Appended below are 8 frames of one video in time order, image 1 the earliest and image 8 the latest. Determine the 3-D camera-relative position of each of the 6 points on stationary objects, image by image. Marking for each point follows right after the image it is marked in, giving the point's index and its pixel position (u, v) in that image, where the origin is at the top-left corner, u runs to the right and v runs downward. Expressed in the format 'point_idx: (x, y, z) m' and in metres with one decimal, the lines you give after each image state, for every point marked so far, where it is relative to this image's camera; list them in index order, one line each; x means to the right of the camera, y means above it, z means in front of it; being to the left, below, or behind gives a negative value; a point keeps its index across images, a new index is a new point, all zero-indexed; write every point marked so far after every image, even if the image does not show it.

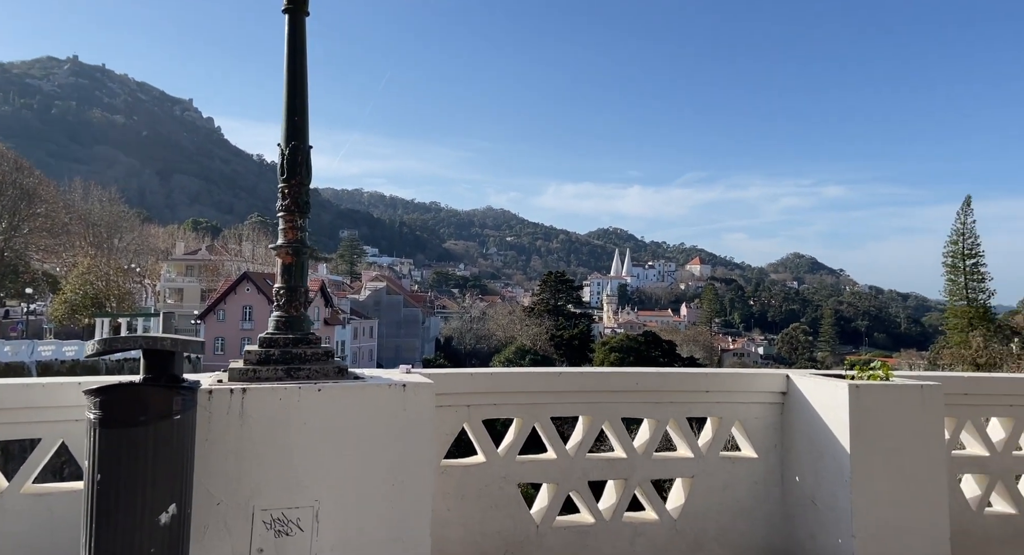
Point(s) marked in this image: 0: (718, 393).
0: (+1.0, -0.6, +4.1) m
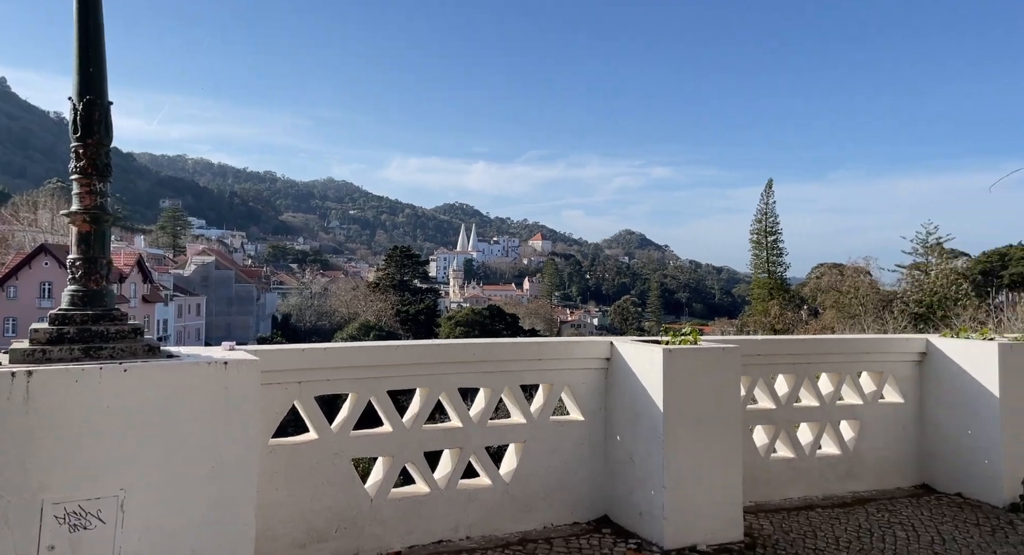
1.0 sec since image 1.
0: (+0.2, -0.4, +4.2) m
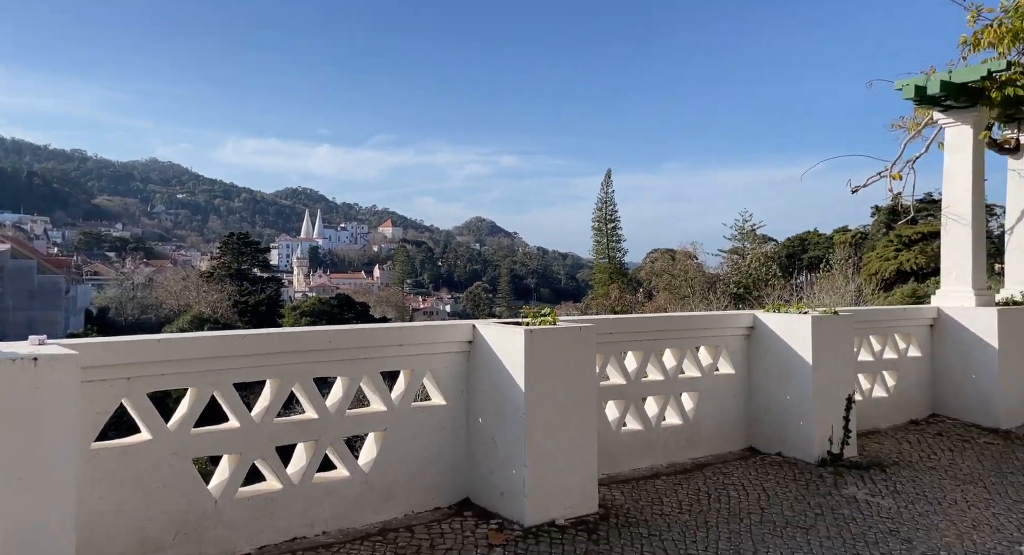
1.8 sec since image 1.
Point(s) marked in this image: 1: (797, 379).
0: (-0.6, -0.4, +4.2) m
1: (+2.1, -0.7, +5.8) m
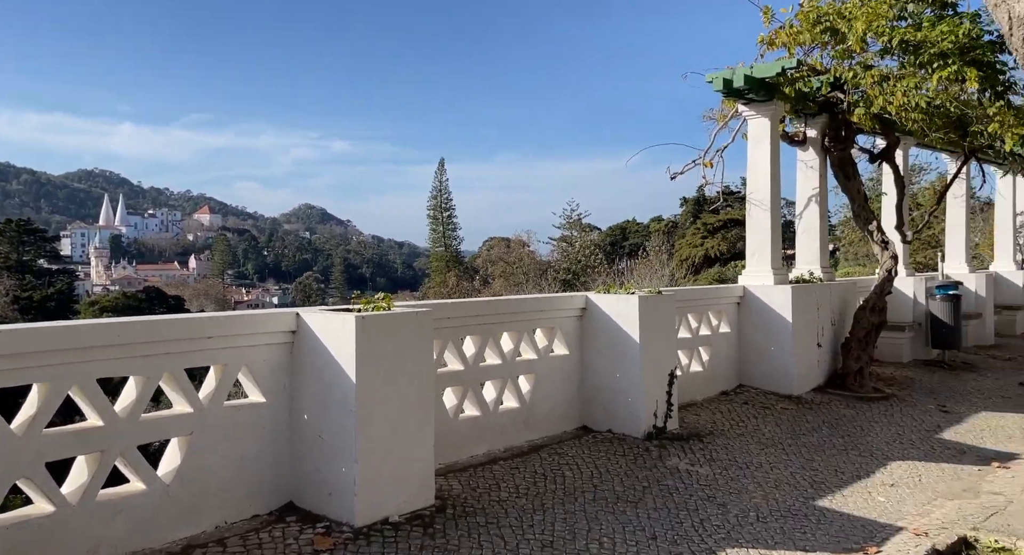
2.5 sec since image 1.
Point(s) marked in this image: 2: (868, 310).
0: (-1.4, -0.3, +3.9) m
1: (+0.9, -0.6, +6.0) m
2: (+4.0, -0.4, +9.0) m
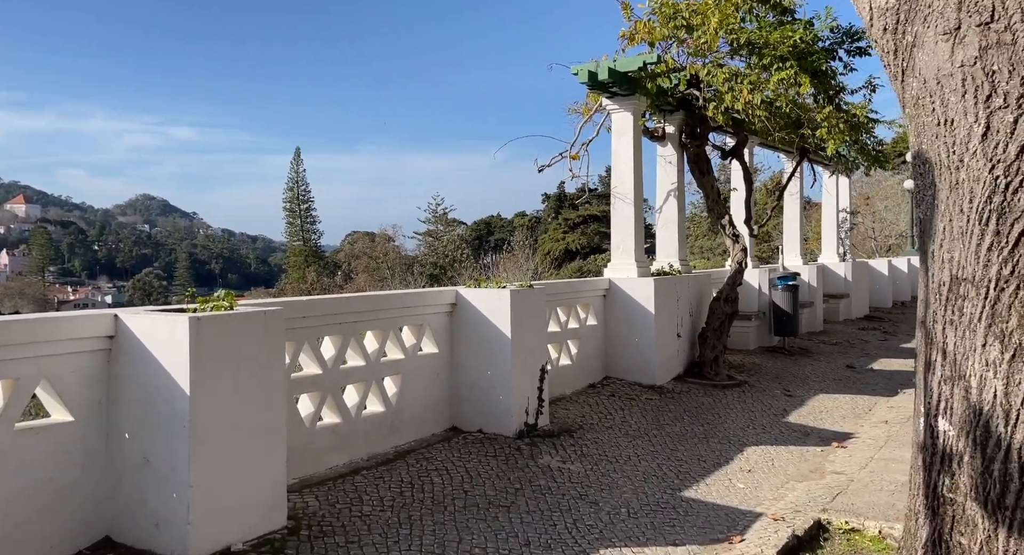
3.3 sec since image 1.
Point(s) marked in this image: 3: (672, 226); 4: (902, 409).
0: (-2.0, -0.3, +3.3) m
1: (-0.1, -0.6, +5.8) m
2: (+2.5, -0.3, +9.3) m
3: (+2.1, +0.6, +10.1) m
4: (+4.4, -1.5, +9.0) m
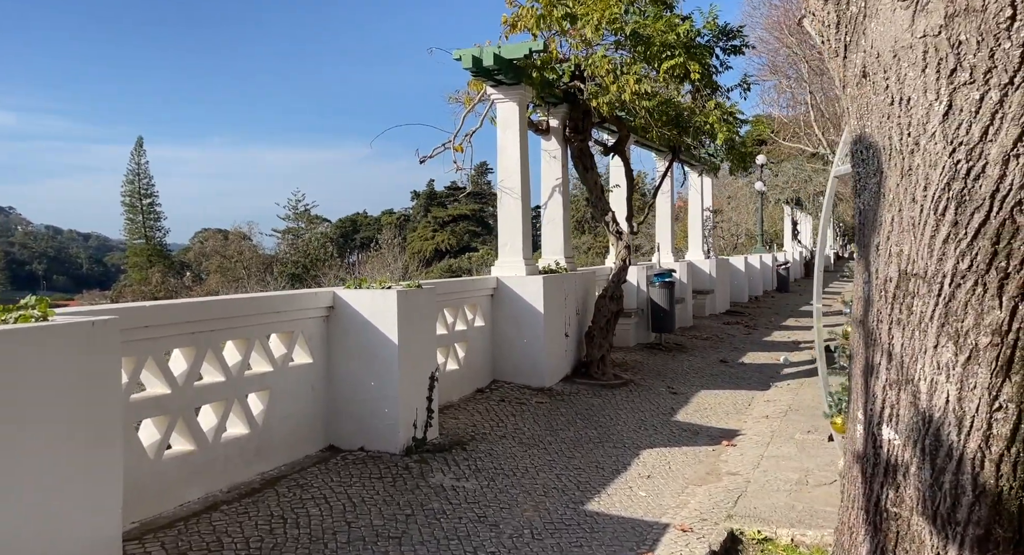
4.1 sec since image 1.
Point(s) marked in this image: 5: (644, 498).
0: (-2.3, -0.3, +2.5) m
1: (-0.9, -0.5, +5.2) m
2: (+1.1, -0.2, +9.0) m
3: (+0.5, +0.7, +9.8) m
4: (+3.0, -1.4, +9.1) m
5: (+0.9, -1.5, +5.5) m
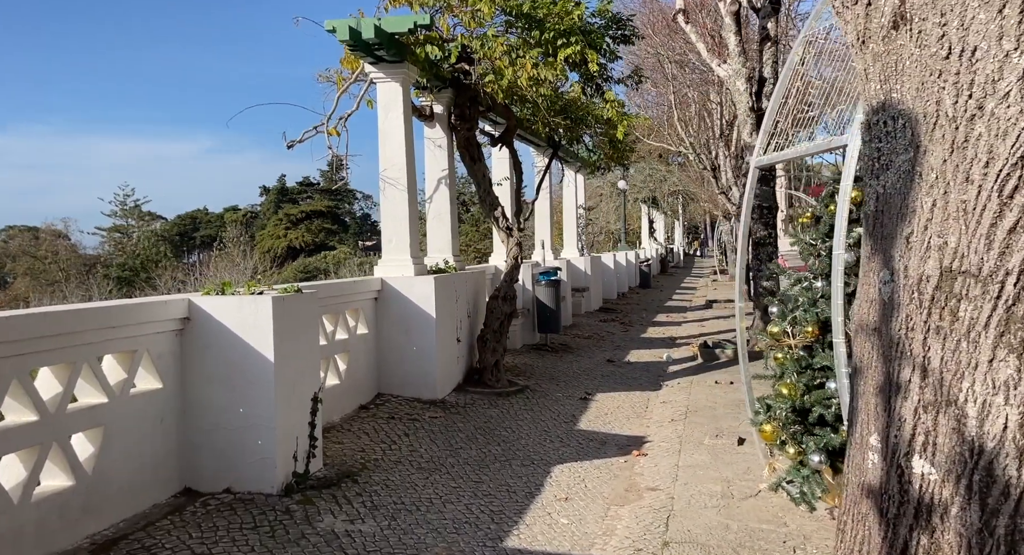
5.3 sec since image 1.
0: (-2.3, -0.3, +1.3) m
1: (-1.4, -0.6, +4.3) m
2: (-0.1, -0.2, +8.4) m
3: (-0.8, +0.7, +9.1) m
4: (+1.8, -1.4, +8.7) m
5: (+0.3, -1.5, +4.8) m
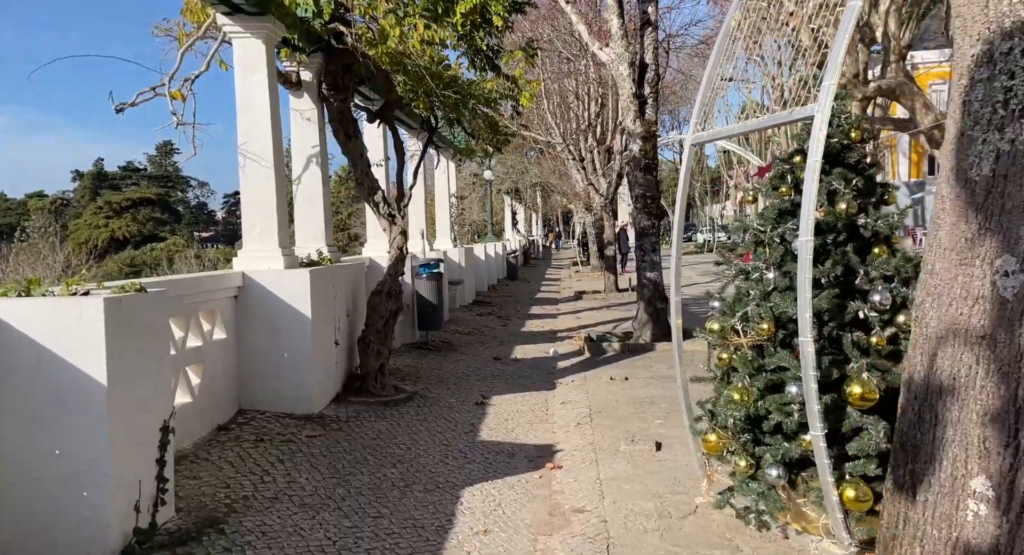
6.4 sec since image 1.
0: (-2.1, -0.4, 0.0) m
1: (-1.7, -0.6, +3.1) m
2: (-1.2, -0.2, +7.4) m
3: (-2.0, +0.7, +7.9) m
4: (+0.7, -1.3, +8.1) m
5: (-0.1, -1.5, +4.0) m
